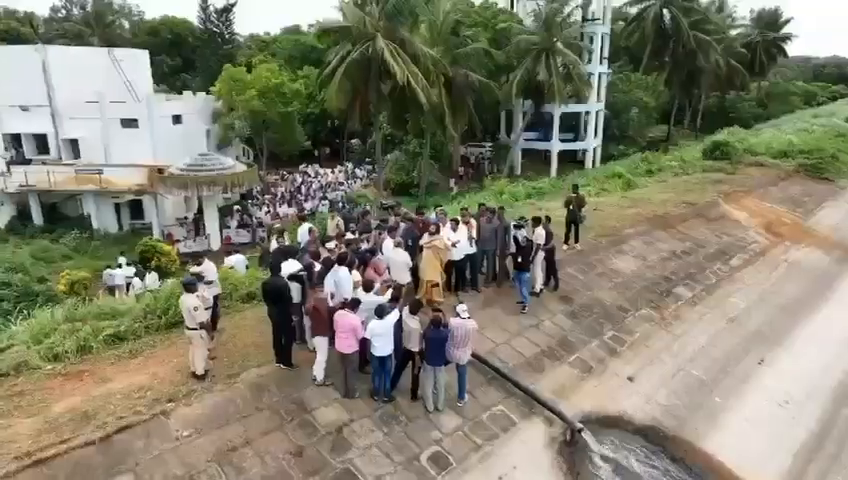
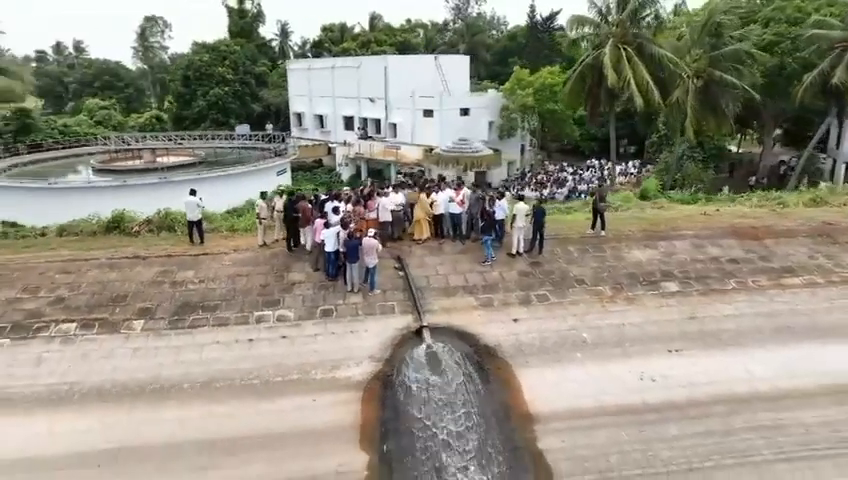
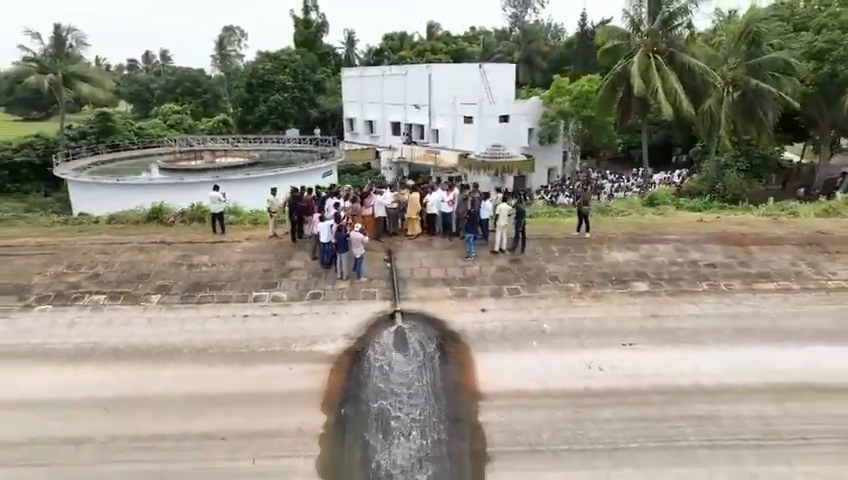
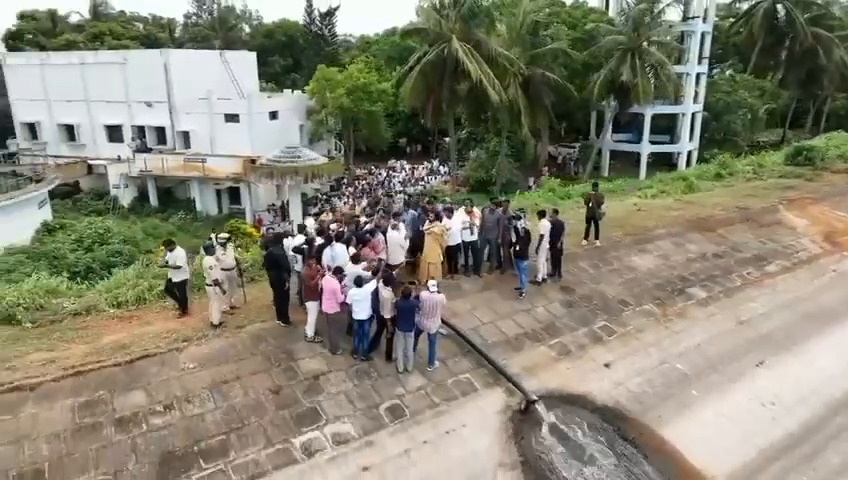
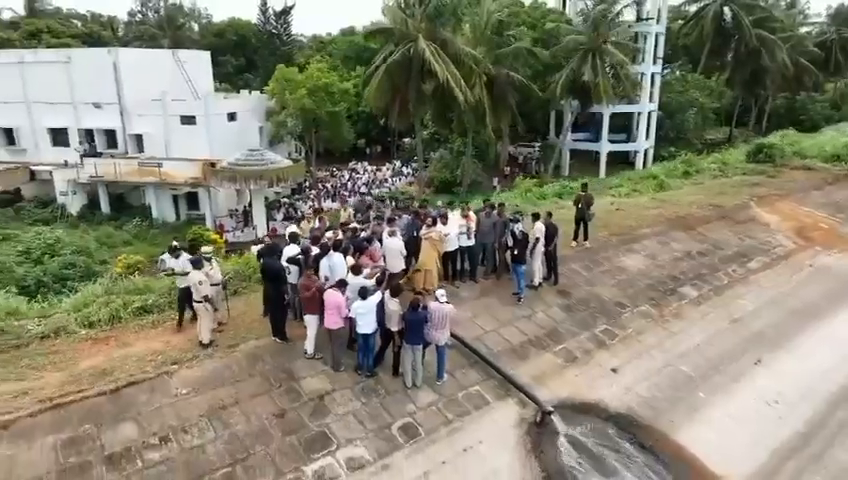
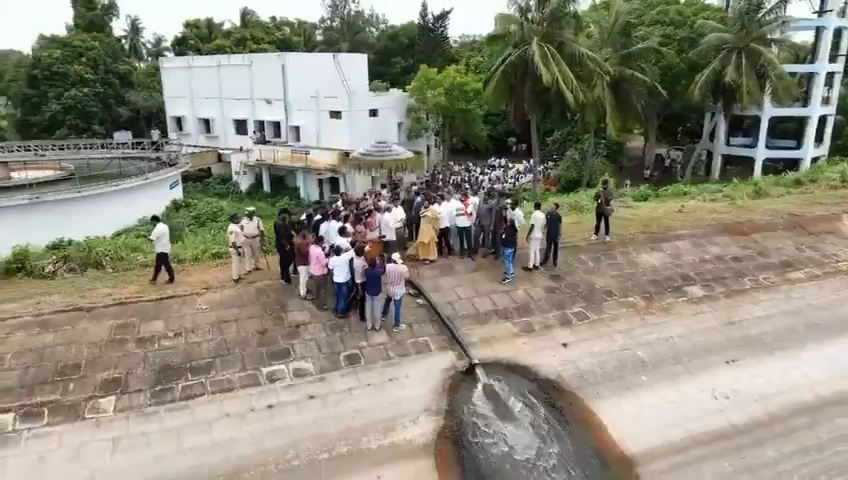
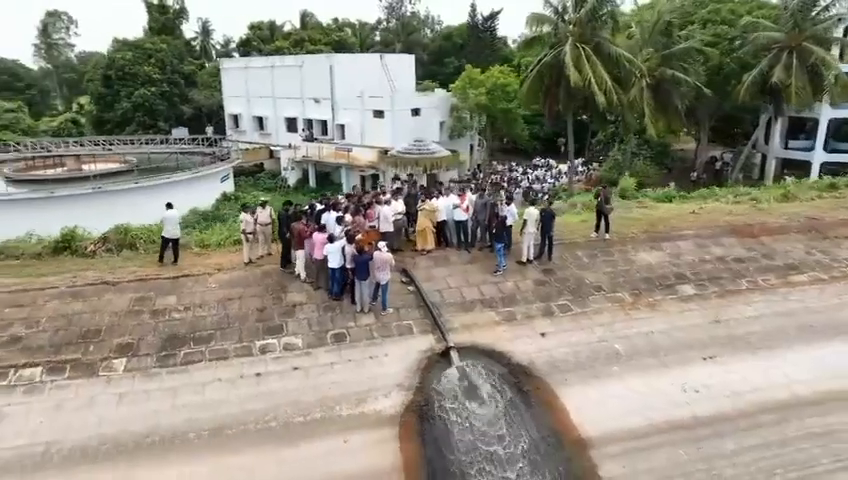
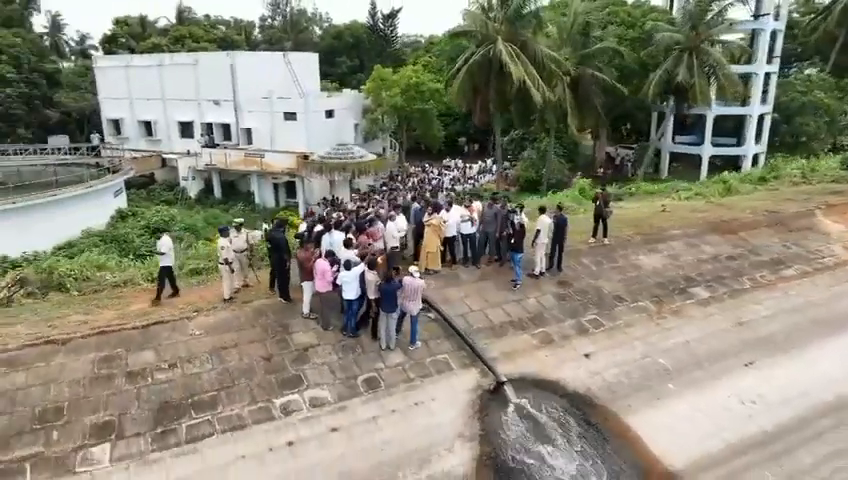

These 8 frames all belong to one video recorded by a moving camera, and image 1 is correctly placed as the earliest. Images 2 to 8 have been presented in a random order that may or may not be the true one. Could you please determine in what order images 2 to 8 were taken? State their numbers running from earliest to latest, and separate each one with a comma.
5, 4, 8, 6, 7, 2, 3
